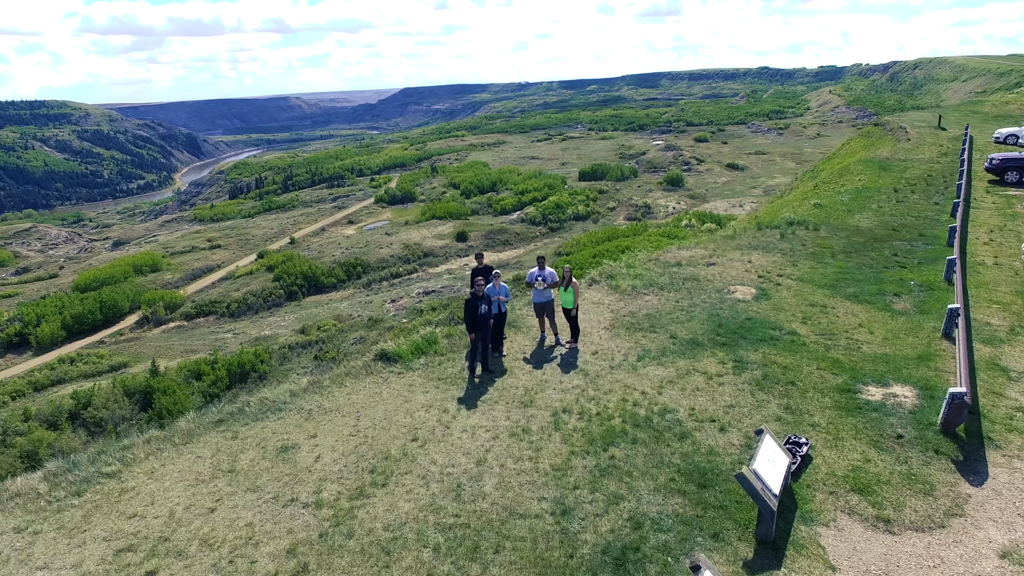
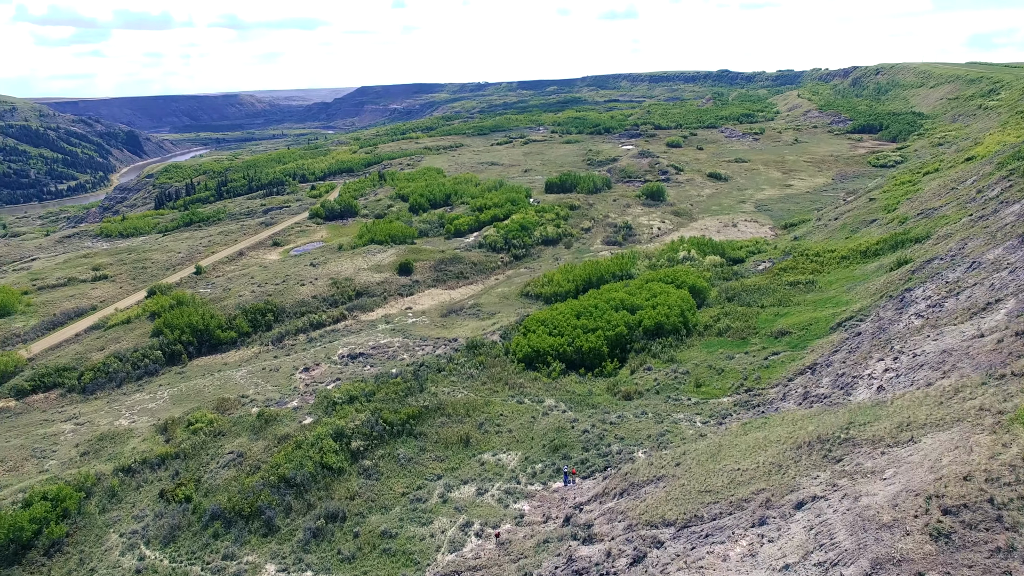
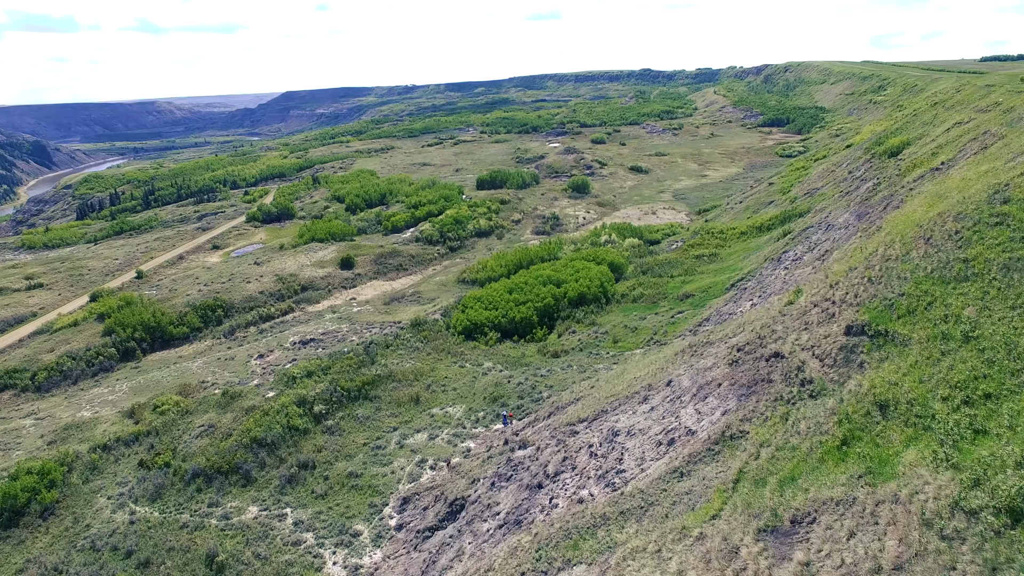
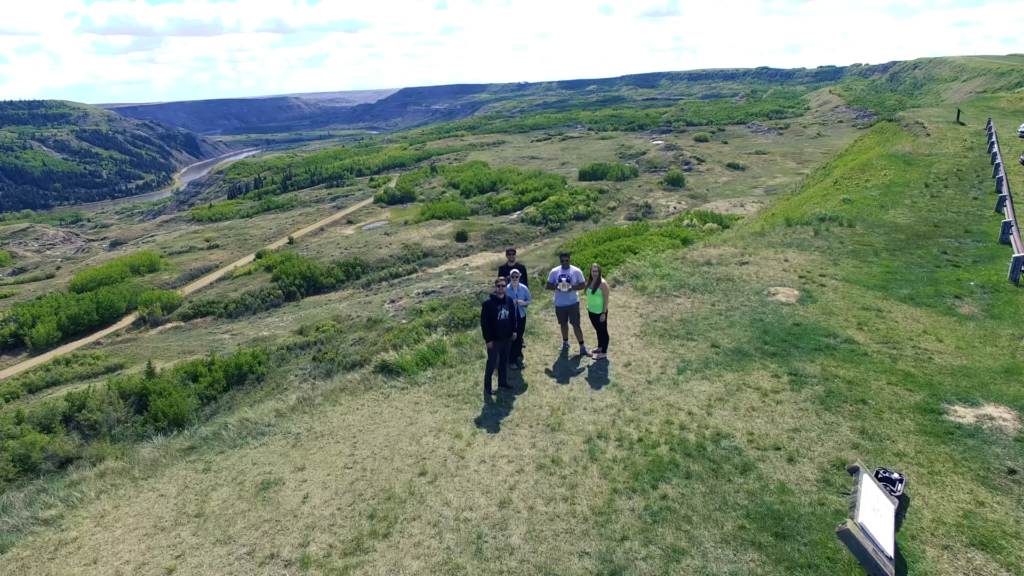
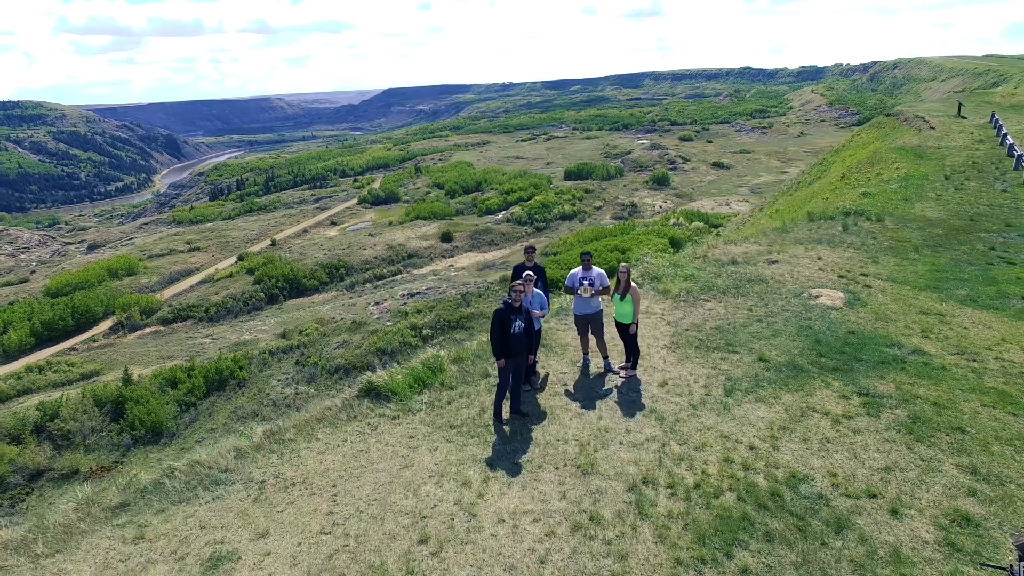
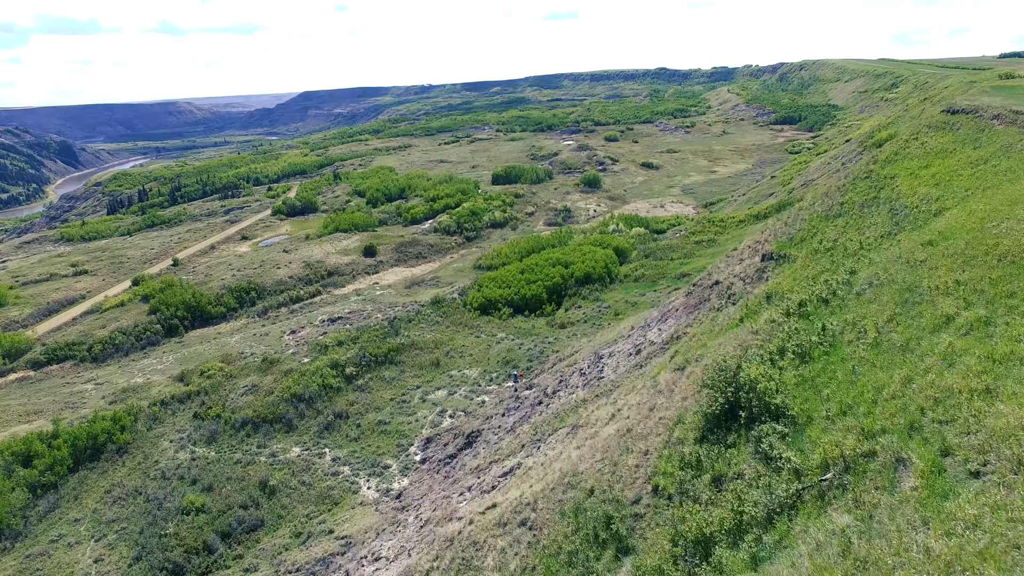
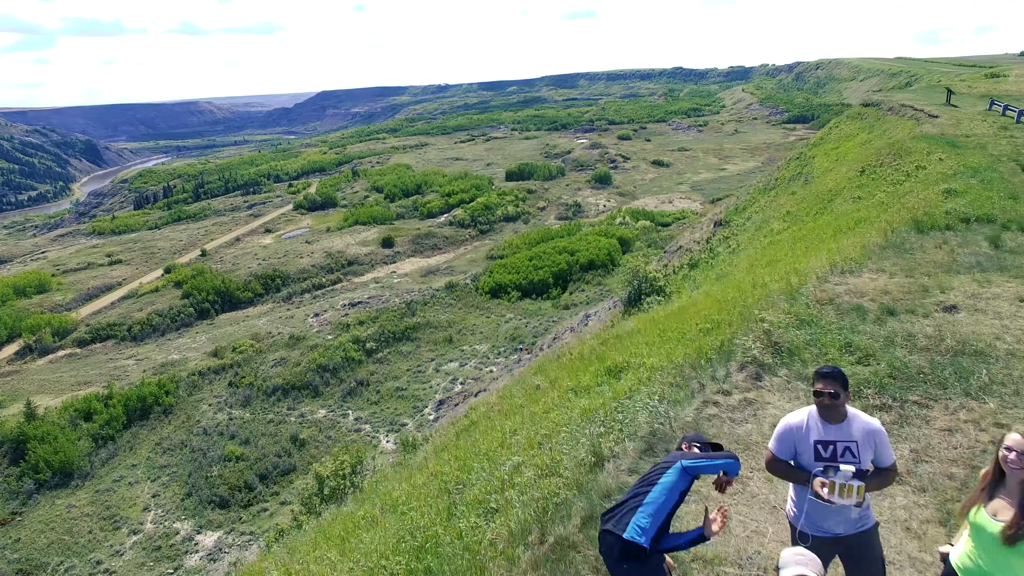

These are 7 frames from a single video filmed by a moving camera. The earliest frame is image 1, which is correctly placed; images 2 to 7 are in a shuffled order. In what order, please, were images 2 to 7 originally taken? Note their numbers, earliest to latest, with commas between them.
4, 5, 7, 6, 3, 2
